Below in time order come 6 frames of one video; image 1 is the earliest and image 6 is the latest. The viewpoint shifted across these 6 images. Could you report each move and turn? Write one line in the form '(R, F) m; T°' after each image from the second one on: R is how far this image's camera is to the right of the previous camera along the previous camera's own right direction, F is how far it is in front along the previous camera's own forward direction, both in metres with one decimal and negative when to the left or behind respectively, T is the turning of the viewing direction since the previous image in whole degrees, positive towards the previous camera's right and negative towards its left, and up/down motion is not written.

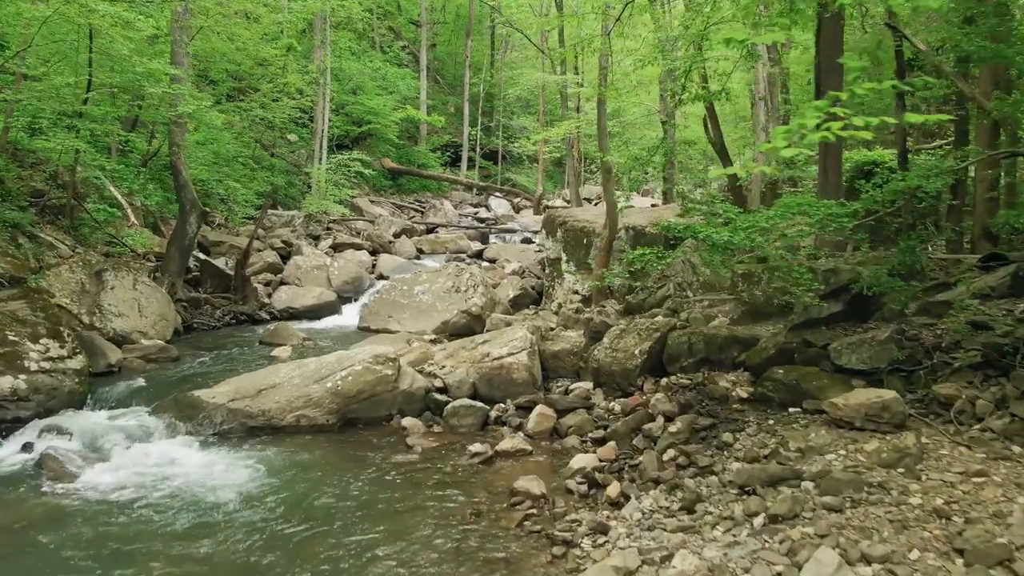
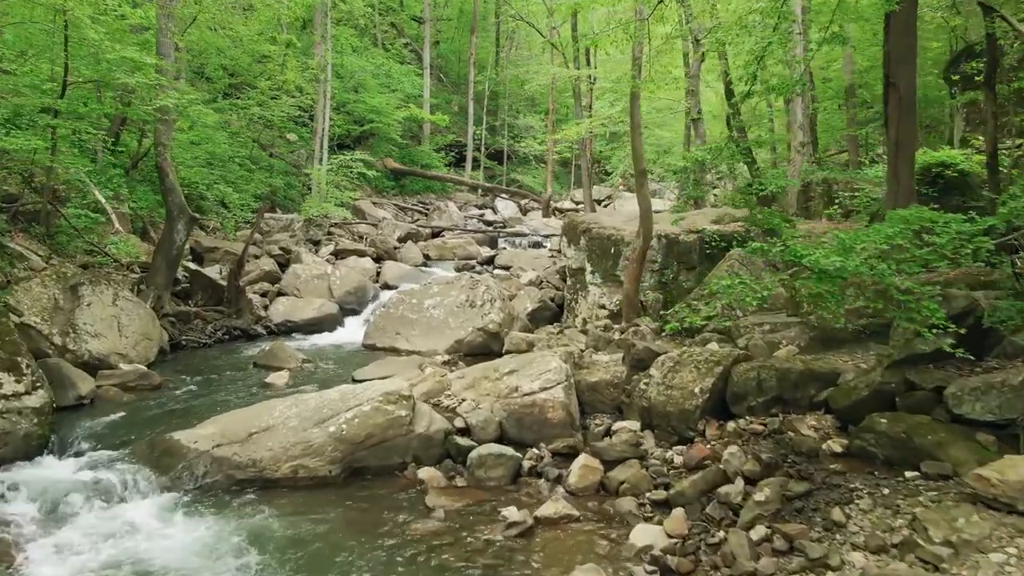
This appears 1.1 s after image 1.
(-0.3, +1.1) m; 0°
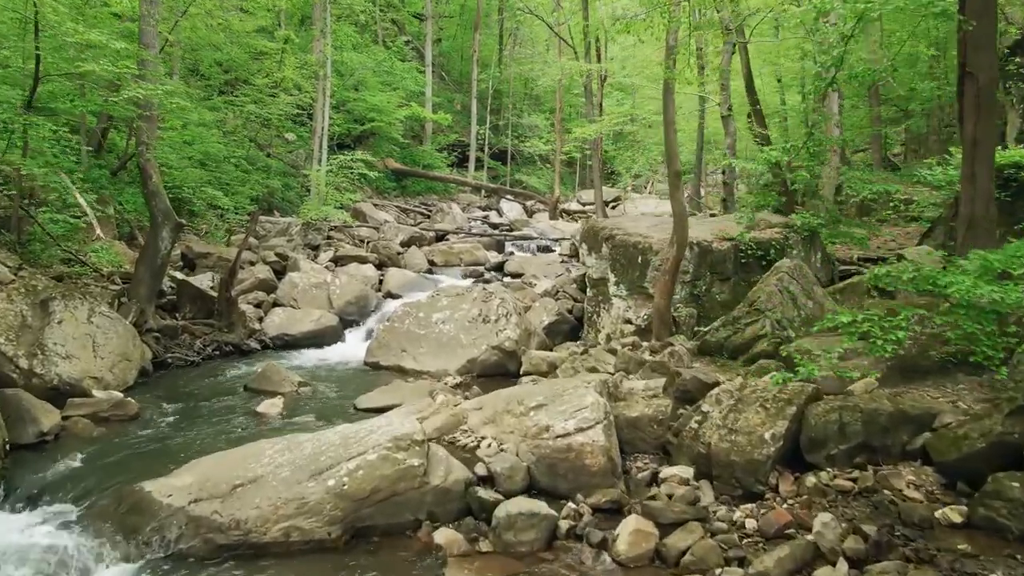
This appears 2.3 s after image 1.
(-0.2, +1.0) m; 0°
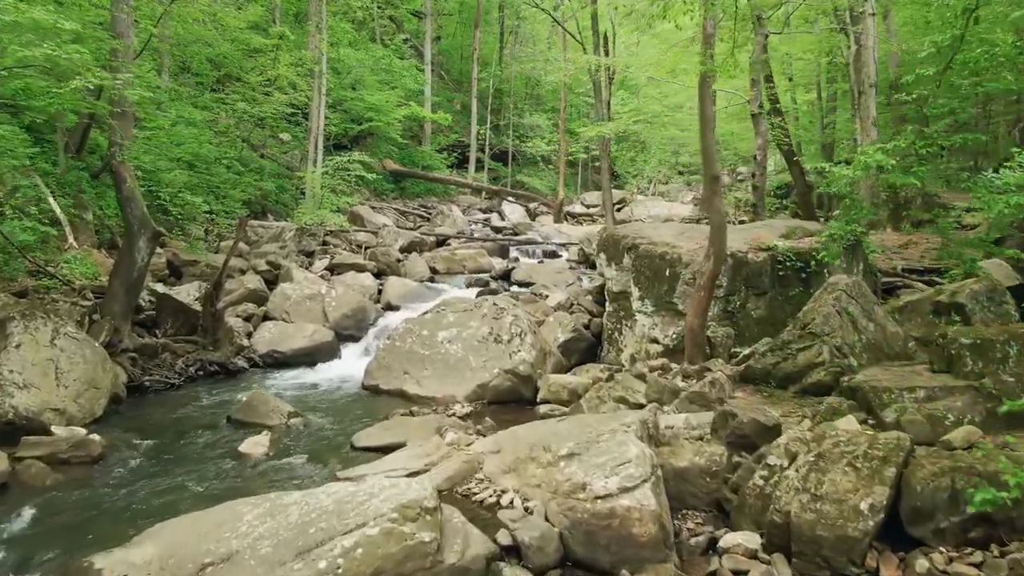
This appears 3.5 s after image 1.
(-0.2, +1.0) m; 0°
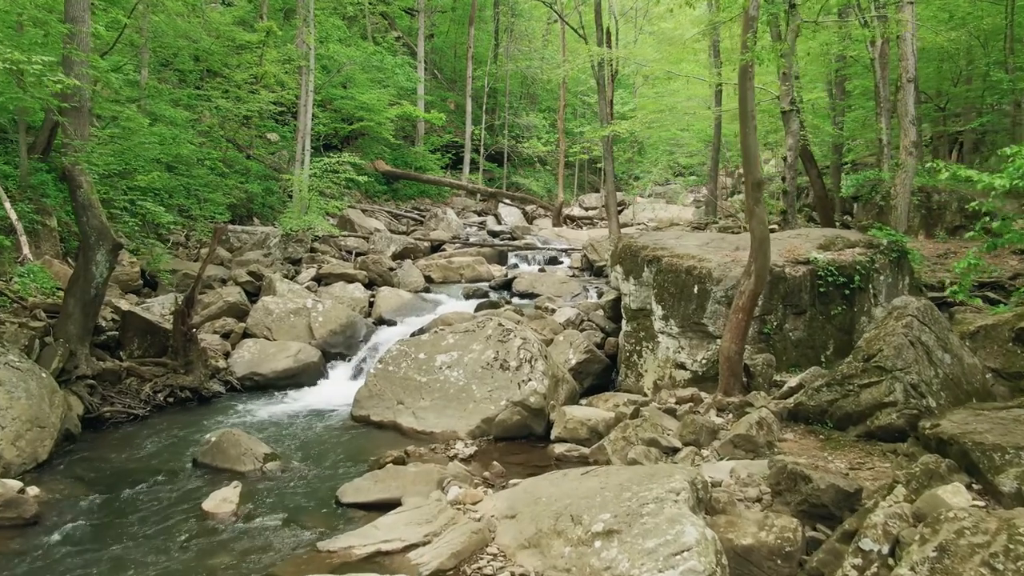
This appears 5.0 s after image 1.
(-0.2, +1.0) m; +1°
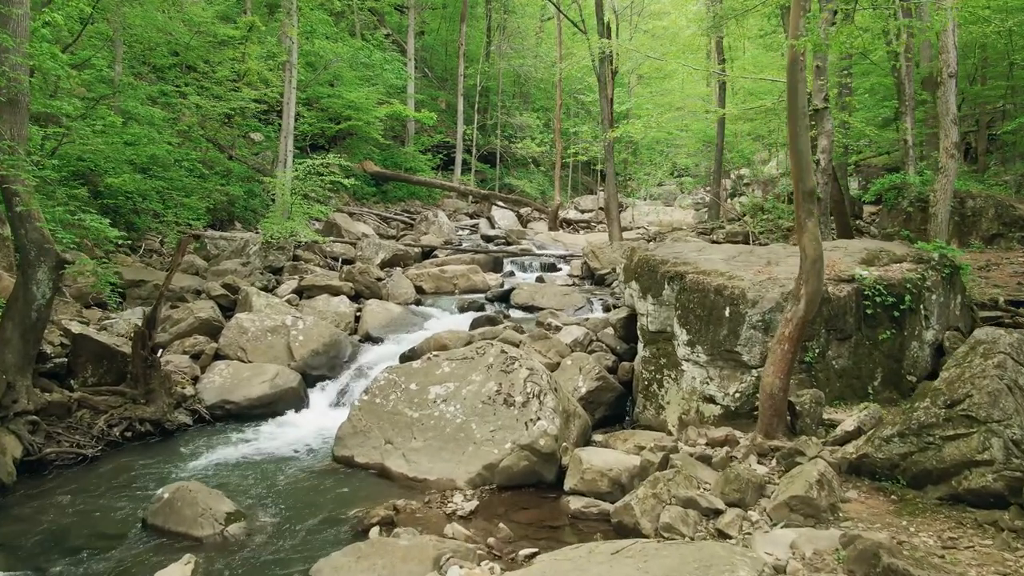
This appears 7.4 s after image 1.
(-0.1, +1.0) m; +1°
